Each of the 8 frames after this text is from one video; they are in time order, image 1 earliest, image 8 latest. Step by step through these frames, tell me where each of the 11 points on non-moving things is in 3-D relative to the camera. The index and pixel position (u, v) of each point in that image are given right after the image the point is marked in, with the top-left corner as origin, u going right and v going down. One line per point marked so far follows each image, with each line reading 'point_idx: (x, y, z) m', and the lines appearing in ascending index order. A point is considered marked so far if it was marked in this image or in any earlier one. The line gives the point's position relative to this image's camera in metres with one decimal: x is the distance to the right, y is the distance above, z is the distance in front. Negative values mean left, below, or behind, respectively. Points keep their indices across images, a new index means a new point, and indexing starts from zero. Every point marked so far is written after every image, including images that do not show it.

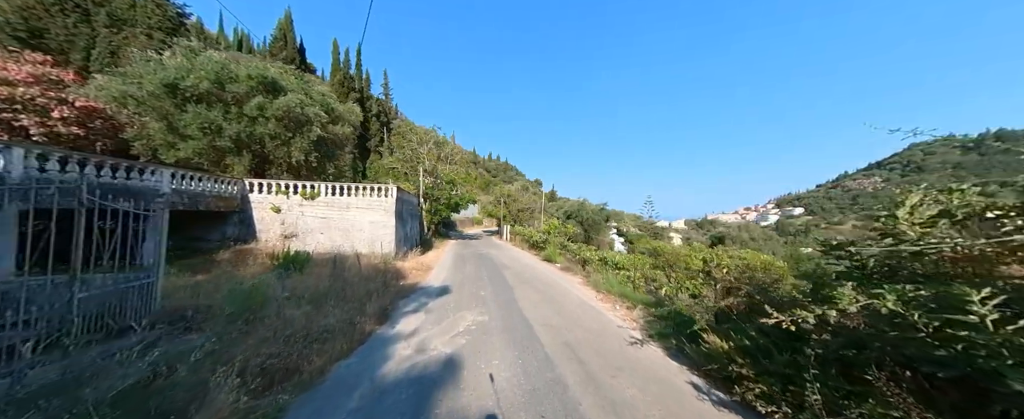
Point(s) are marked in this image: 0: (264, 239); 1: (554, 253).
0: (-9.5, -1.1, +11.6) m
1: (+2.2, -2.3, +15.8) m
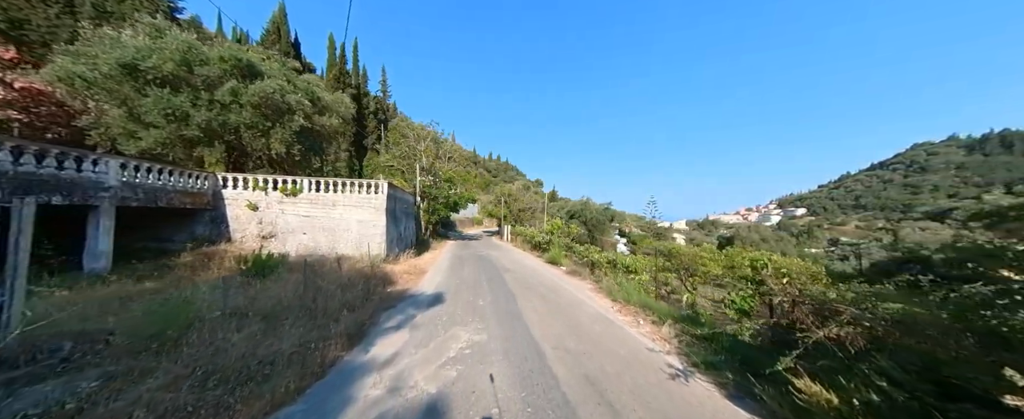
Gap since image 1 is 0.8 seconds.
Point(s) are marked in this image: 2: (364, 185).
0: (-9.4, -1.0, +10.5) m
1: (+2.2, -2.2, +14.7) m
2: (-5.8, +0.9, +11.9) m
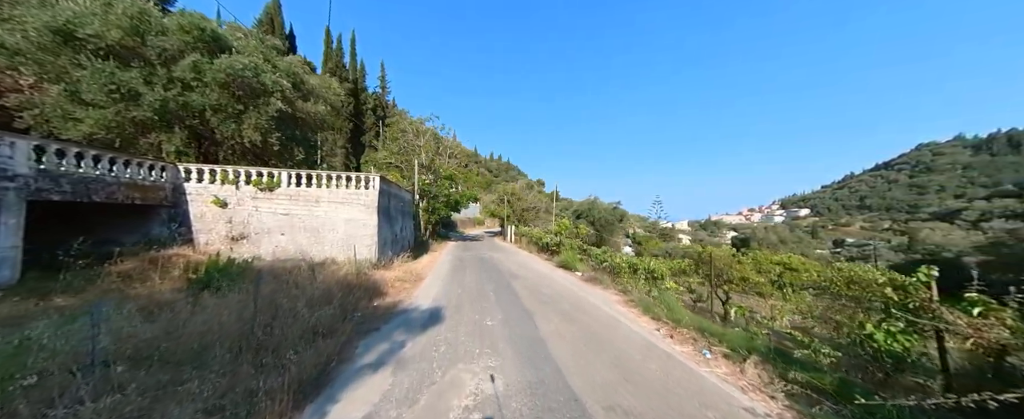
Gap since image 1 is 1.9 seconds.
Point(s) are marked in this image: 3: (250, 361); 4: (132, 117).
0: (-9.1, -0.9, +9.0) m
1: (+2.6, -2.1, +13.2) m
2: (-5.4, +1.0, +10.4) m
3: (-2.9, -1.6, +3.3) m
4: (-12.1, +2.9, +9.6) m
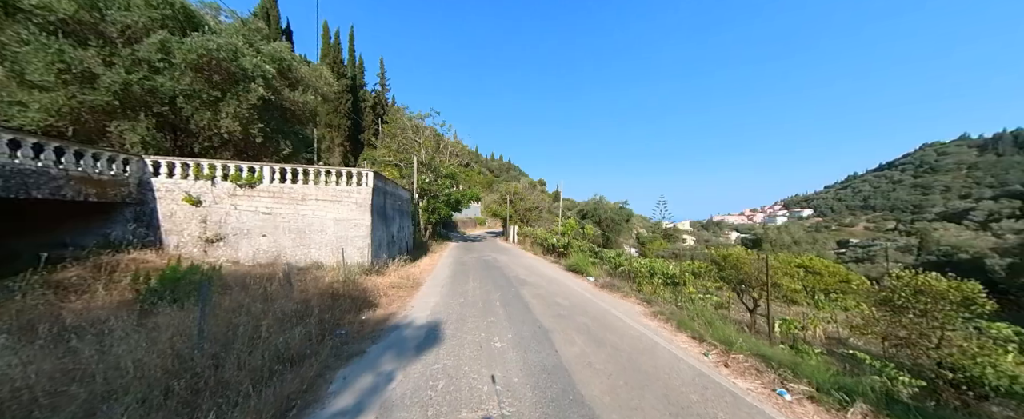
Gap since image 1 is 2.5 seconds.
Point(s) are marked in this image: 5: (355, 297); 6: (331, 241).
0: (-8.9, -0.9, +8.0) m
1: (+2.8, -2.1, +12.2) m
2: (-5.2, +1.1, +9.4) m
3: (-2.7, -1.6, +2.3) m
4: (-11.9, +3.0, +8.6) m
5: (-3.4, -1.9, +6.6) m
6: (-5.5, -0.9, +9.2) m
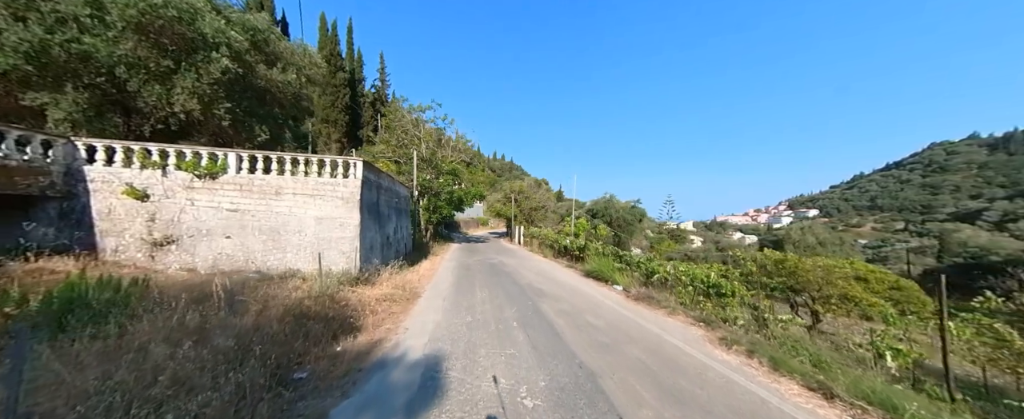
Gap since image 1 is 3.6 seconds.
0: (-8.5, -0.8, +6.5) m
1: (+3.2, -2.0, +10.6) m
2: (-4.8, +1.1, +7.9) m
3: (-2.3, -1.5, +0.8) m
4: (-11.5, +3.1, +7.1) m
5: (-3.0, -1.8, +5.0) m
6: (-5.1, -0.8, +7.6) m
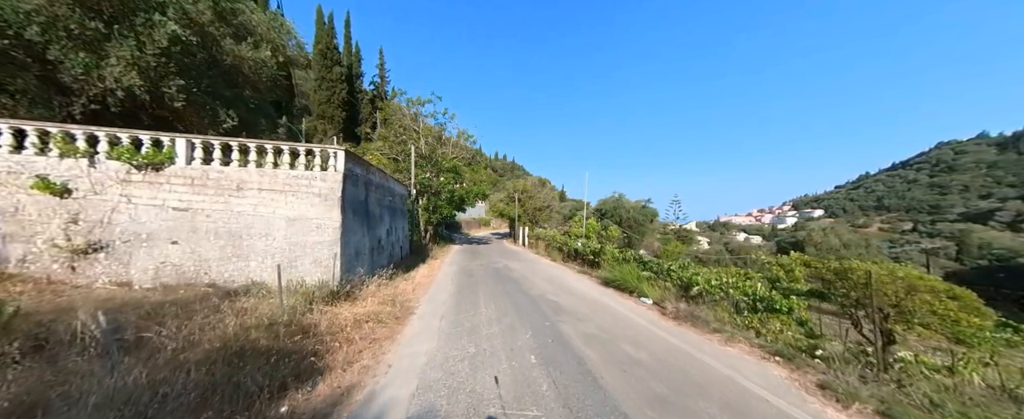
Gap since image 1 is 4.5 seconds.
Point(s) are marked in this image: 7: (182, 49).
0: (-8.2, -0.8, +5.2) m
1: (+3.5, -2.0, +9.2) m
2: (-4.6, +1.2, +6.6) m
3: (-2.1, -1.5, -0.6) m
4: (-11.2, +3.1, +5.8) m
5: (-2.7, -1.7, +3.7) m
6: (-4.8, -0.8, +6.3) m
7: (-8.0, +3.9, +7.4) m
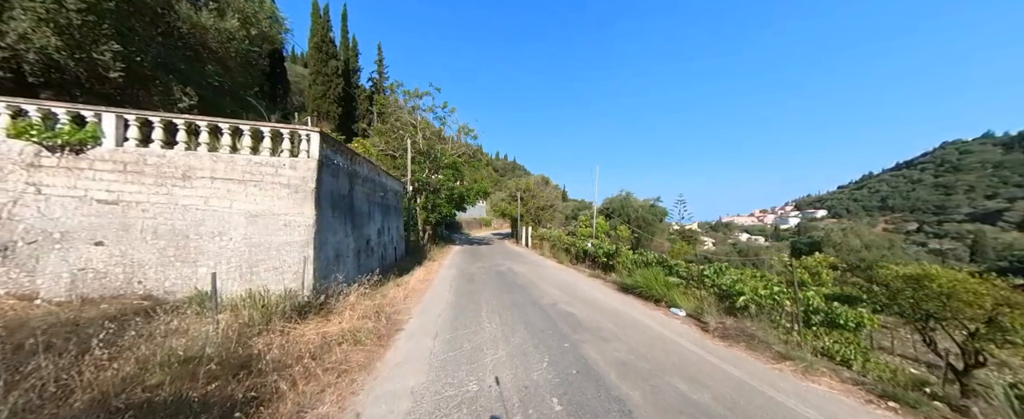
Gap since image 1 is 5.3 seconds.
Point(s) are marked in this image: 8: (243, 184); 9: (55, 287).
0: (-8.0, -0.7, +4.0) m
1: (+3.7, -1.9, +8.0) m
2: (-4.4, +1.3, +5.4) m
3: (-1.9, -1.4, -1.7) m
4: (-11.0, +3.2, +4.7) m
5: (-2.6, -1.6, +2.5) m
6: (-4.7, -0.7, +5.1) m
7: (-7.8, +4.0, +6.3) m
8: (-4.7, +0.4, +5.2) m
9: (-6.6, -1.1, +4.4) m
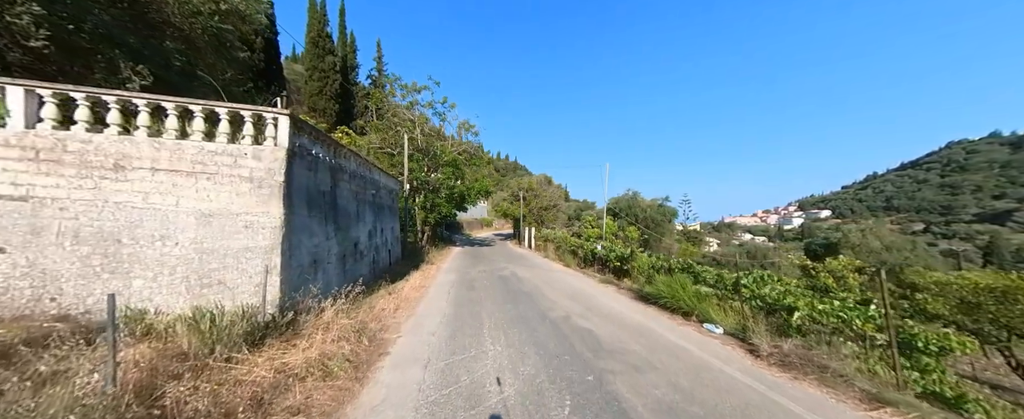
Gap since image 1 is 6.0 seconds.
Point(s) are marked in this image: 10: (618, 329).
0: (-7.9, -0.6, +3.1) m
1: (+3.8, -1.8, +7.0) m
2: (-4.3, +1.3, +4.4) m
3: (-1.8, -1.3, -2.7) m
4: (-10.9, +3.2, +3.7) m
5: (-2.5, -1.6, +1.5) m
6: (-4.5, -0.7, +4.2) m
7: (-7.7, +4.0, +5.3) m
8: (-4.5, +0.5, +4.3) m
9: (-6.4, -1.1, +3.5) m
10: (+2.0, -2.2, +5.9) m
